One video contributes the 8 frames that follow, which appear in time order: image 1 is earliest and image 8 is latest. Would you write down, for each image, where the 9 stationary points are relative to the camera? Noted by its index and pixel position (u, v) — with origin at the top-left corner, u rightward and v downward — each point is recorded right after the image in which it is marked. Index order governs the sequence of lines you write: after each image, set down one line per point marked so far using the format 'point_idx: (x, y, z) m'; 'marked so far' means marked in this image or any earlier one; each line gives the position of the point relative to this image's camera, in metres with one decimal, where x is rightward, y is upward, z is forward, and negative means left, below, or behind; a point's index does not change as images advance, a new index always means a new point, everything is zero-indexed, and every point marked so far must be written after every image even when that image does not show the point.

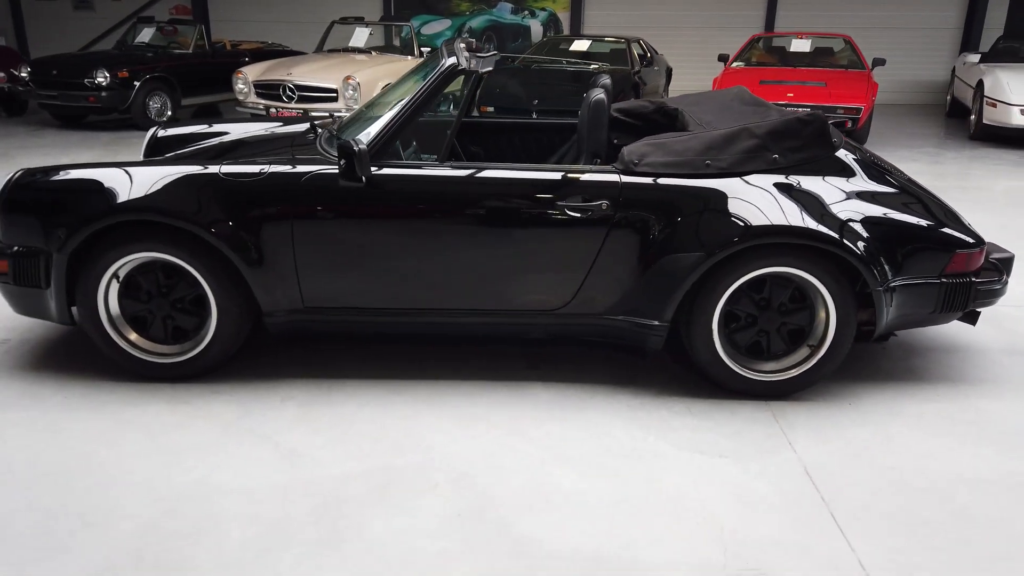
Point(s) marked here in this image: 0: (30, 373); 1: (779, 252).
0: (-1.9, -0.3, +3.0) m
1: (+1.0, +0.1, +2.8) m
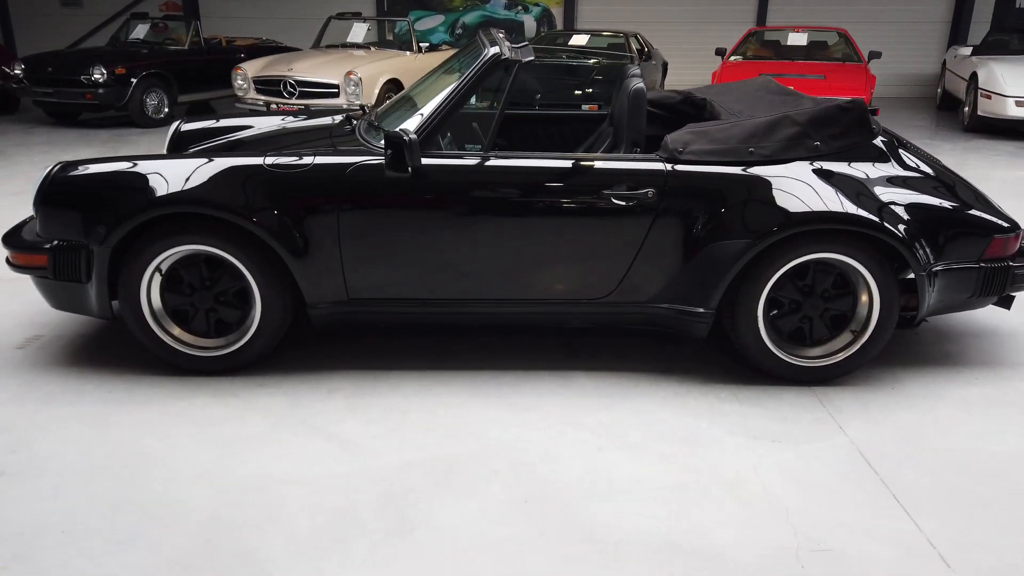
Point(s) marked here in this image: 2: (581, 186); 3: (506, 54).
0: (-1.7, -0.3, +3.0) m
1: (+1.1, +0.2, +2.8) m
2: (+0.1, +0.4, +2.8) m
3: (0.0, +0.9, +2.9) m
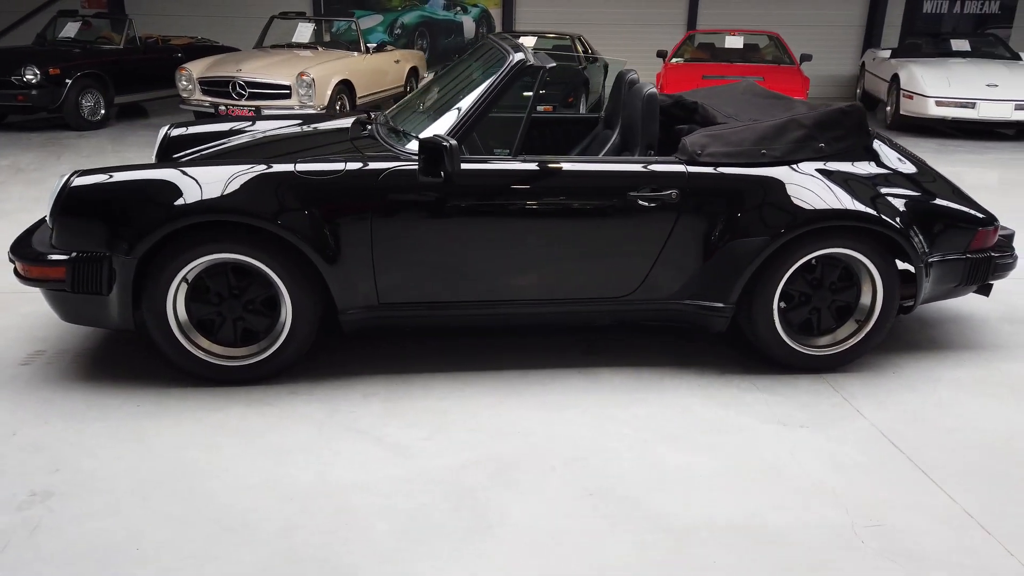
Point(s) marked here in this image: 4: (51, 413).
0: (-1.6, -0.4, +2.9) m
1: (+1.3, +0.2, +3.0) m
2: (+0.2, +0.4, +2.9) m
3: (+0.1, +0.9, +3.0) m
4: (-1.6, -0.4, +2.7) m
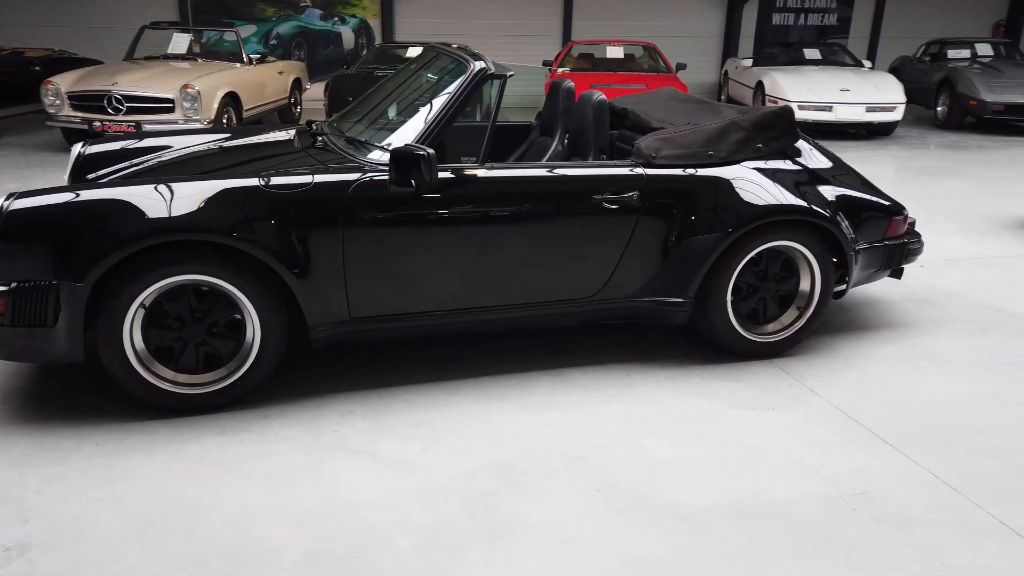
0: (-1.7, -0.5, +2.6) m
1: (+1.1, +0.3, +3.2) m
2: (+0.1, +0.4, +2.9) m
3: (-0.1, +0.9, +3.0) m
4: (-1.6, -0.5, +2.4) m
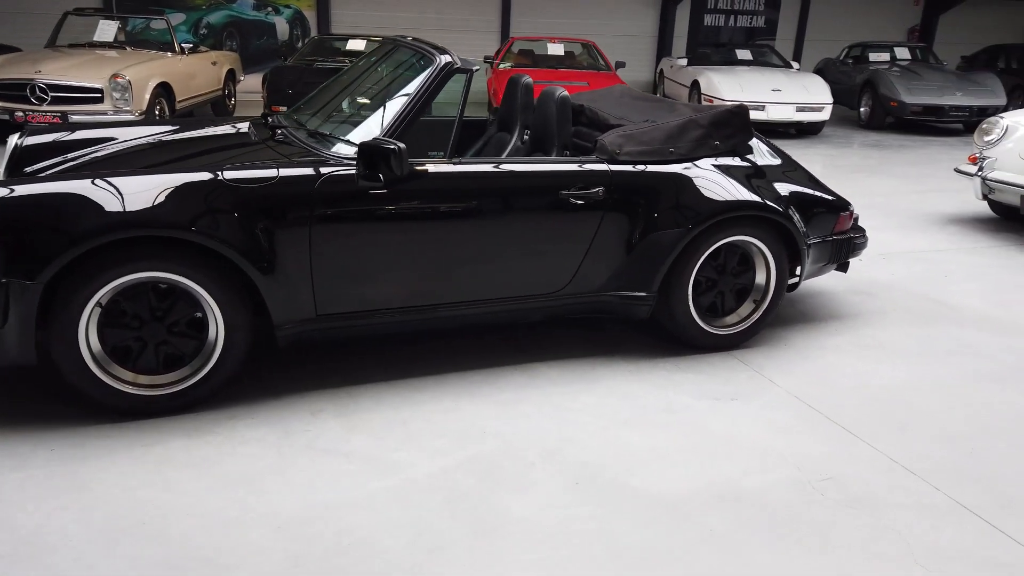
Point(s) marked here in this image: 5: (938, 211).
0: (-1.7, -0.5, +2.5) m
1: (+1.0, +0.3, +3.3) m
2: (0.0, +0.4, +2.9) m
3: (-0.2, +0.9, +3.0) m
4: (-1.7, -0.5, +2.3) m
5: (+3.8, +0.7, +6.8) m
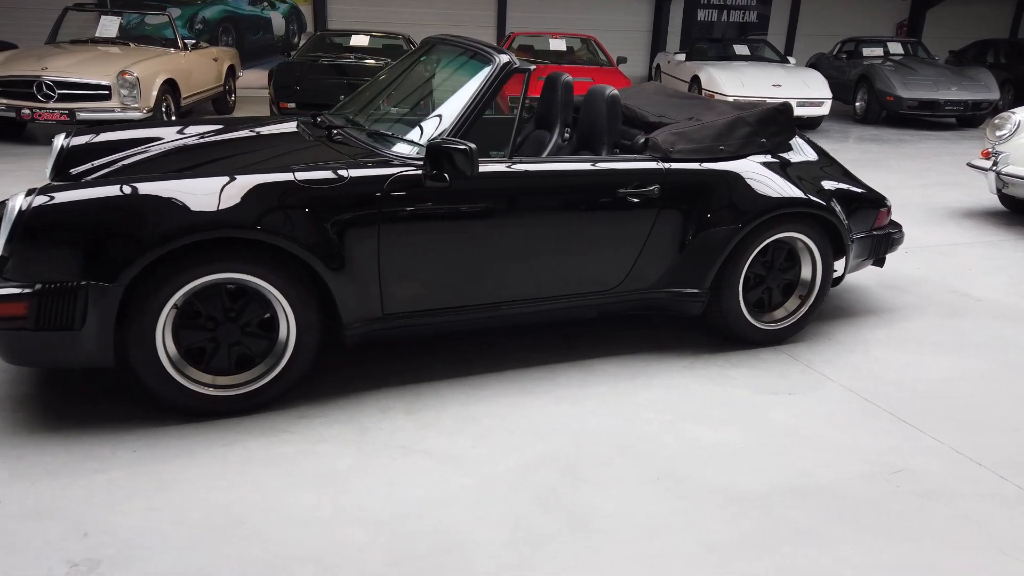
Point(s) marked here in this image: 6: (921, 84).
0: (-1.5, -0.5, +2.5) m
1: (+1.2, +0.3, +3.3) m
2: (+0.2, +0.4, +3.0) m
3: (0.0, +0.9, +3.0) m
4: (-1.4, -0.5, +2.3) m
5: (+4.0, +0.8, +6.9) m
6: (+6.8, +3.4, +12.6) m
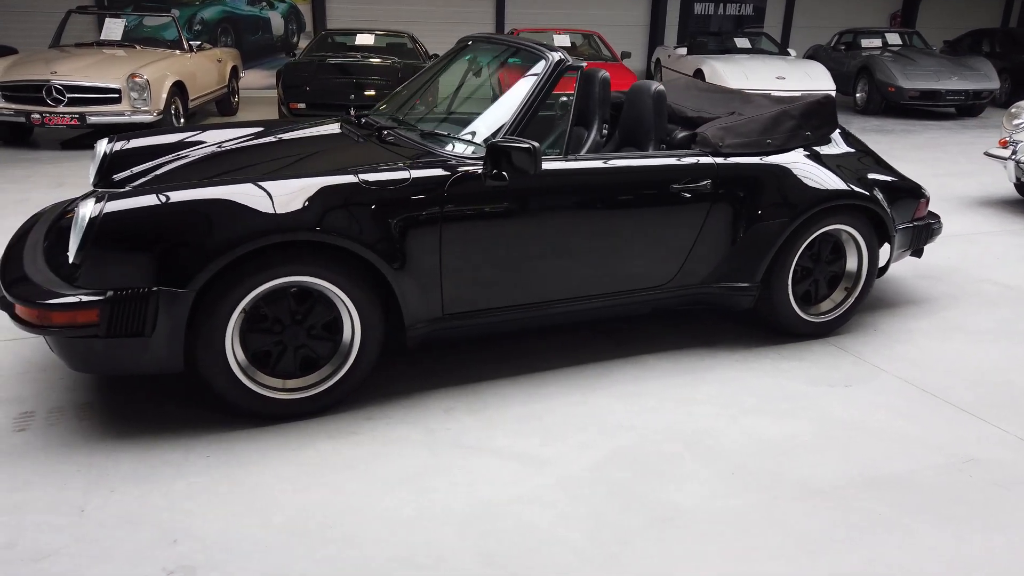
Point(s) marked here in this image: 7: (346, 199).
0: (-1.3, -0.5, +2.5) m
1: (+1.4, +0.3, +3.3) m
2: (+0.4, +0.4, +3.0) m
3: (+0.2, +0.9, +3.0) m
4: (-1.2, -0.6, +2.3) m
5: (+4.1, +0.9, +6.9) m
6: (+6.8, +3.6, +12.7) m
7: (-0.6, +0.3, +2.5) m
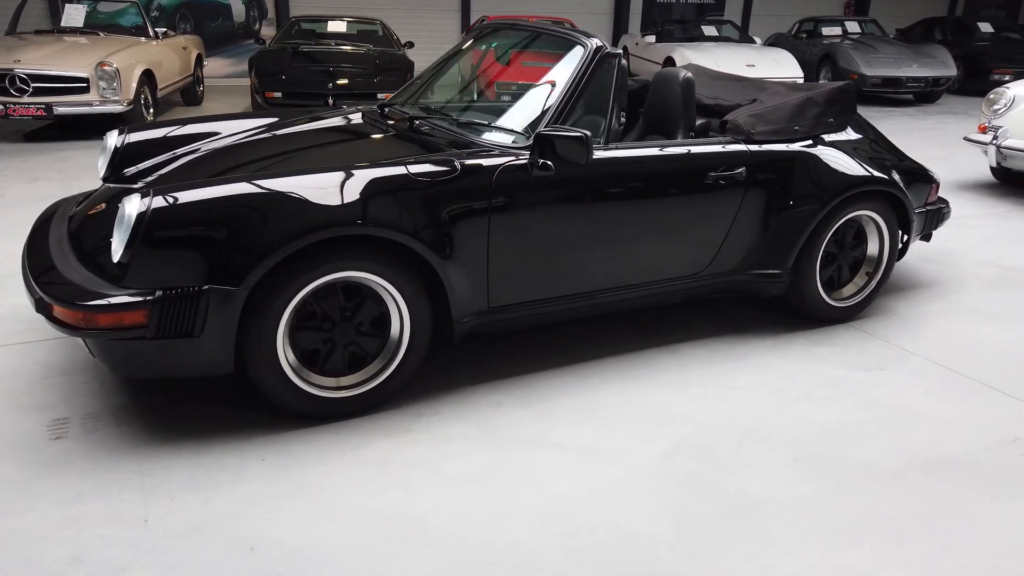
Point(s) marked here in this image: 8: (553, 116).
0: (-1.1, -0.5, +2.4) m
1: (+1.5, +0.4, +3.4) m
2: (+0.6, +0.4, +2.9) m
3: (+0.4, +0.9, +3.0) m
4: (-1.0, -0.6, +2.2) m
5: (+4.0, +1.0, +7.1) m
6: (+6.3, +3.9, +13.0) m
7: (-0.4, +0.3, +2.5) m
8: (+0.1, +0.6, +2.8) m
